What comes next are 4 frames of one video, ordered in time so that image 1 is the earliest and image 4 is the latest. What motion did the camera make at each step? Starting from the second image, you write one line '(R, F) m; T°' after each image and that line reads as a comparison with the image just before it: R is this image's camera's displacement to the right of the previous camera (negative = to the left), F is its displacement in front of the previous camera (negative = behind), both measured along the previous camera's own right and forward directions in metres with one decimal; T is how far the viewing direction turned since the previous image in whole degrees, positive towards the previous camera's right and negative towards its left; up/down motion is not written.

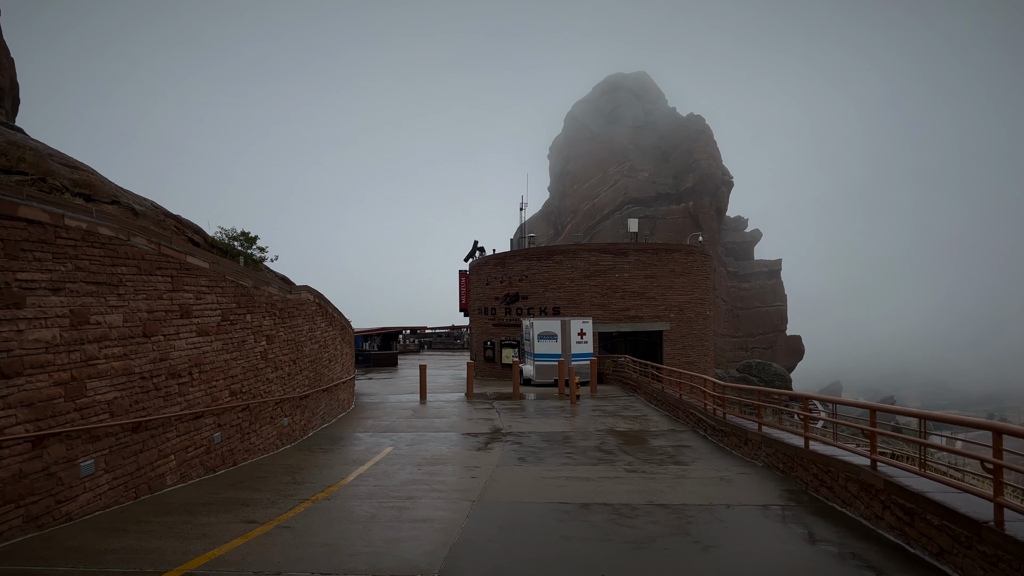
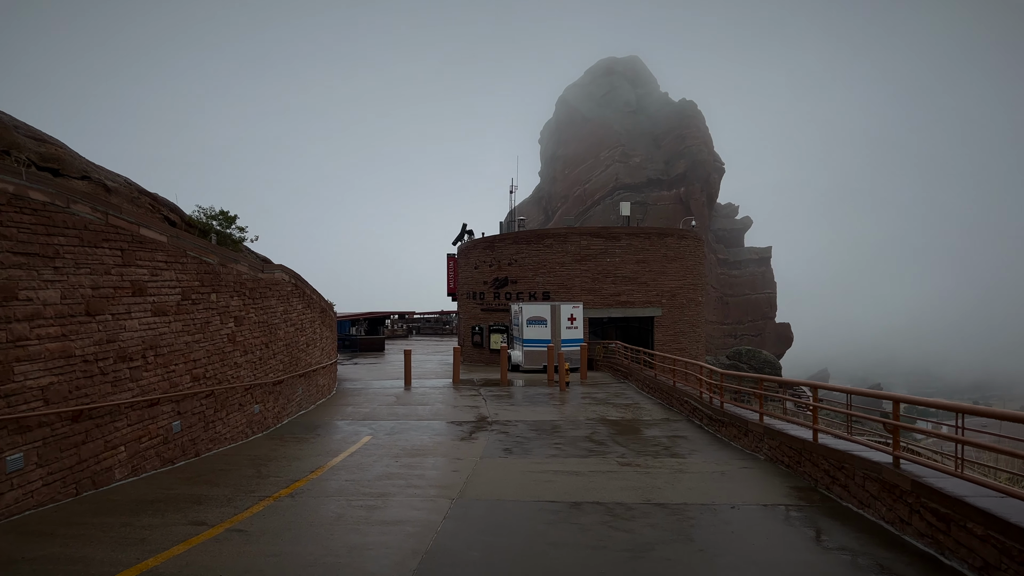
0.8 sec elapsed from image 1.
(+0.1, +0.7) m; +1°
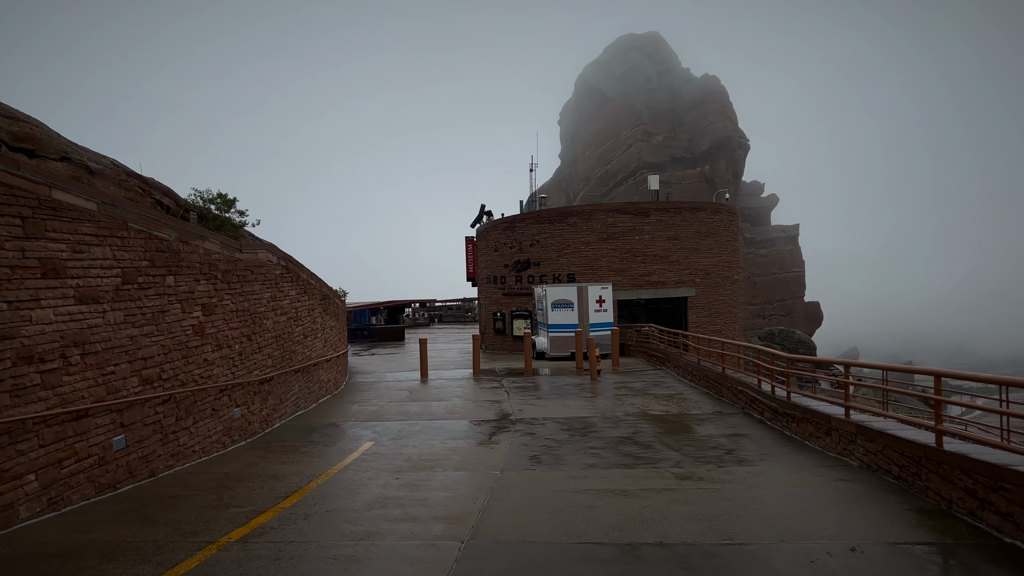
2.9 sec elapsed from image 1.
(0.0, +1.9) m; -2°
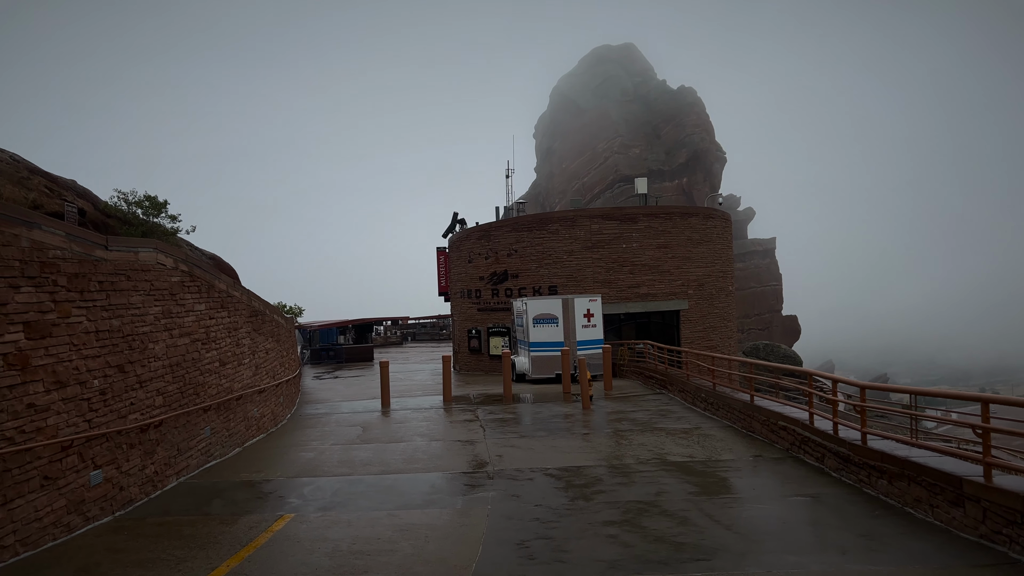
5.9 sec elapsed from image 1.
(0.0, +2.8) m; +2°
